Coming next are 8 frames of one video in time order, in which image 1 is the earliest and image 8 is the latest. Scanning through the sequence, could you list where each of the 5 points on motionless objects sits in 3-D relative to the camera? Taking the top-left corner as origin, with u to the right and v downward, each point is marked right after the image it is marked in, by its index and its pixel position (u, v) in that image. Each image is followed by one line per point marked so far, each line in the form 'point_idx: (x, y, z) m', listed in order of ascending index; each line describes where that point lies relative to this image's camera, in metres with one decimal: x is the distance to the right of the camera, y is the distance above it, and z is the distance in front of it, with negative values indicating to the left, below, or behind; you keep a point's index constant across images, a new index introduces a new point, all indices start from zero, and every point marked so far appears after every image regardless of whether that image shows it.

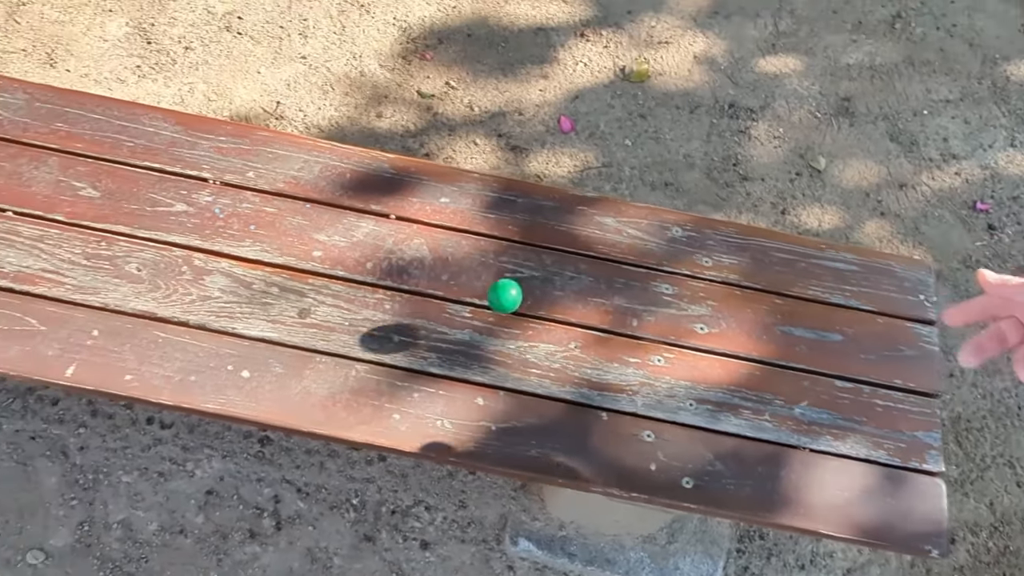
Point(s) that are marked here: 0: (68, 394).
0: (-1.5, -0.4, +2.5) m
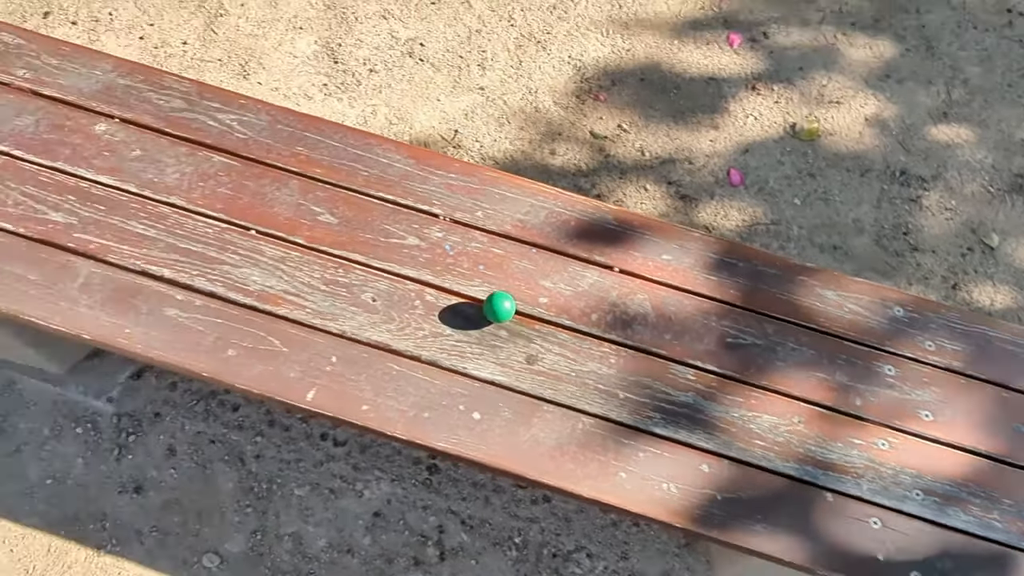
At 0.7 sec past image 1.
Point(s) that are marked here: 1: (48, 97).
0: (-0.9, -0.4, +2.6) m
1: (-1.3, +0.5, +2.1) m
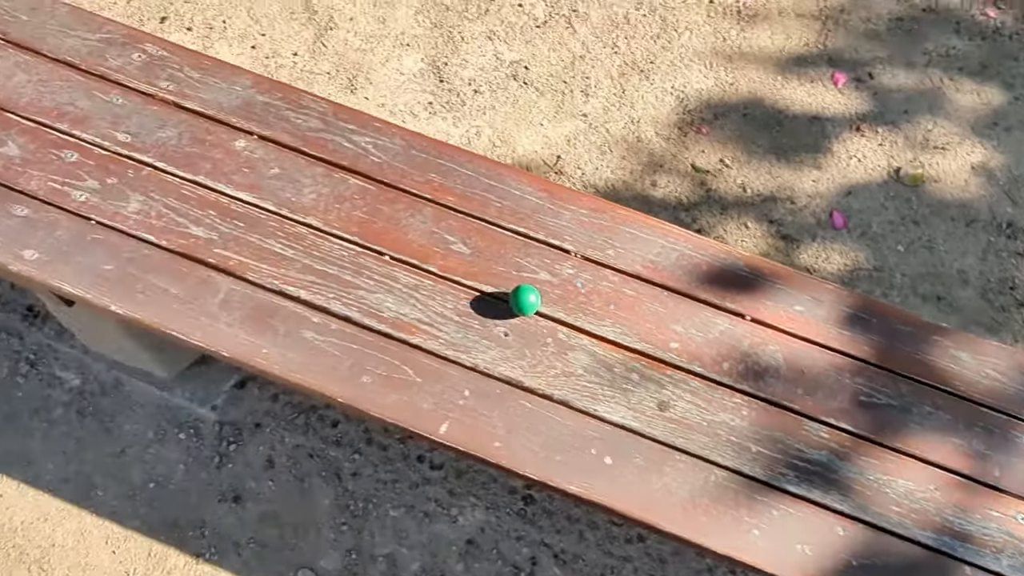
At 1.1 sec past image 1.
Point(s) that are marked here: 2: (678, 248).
0: (-0.6, -0.5, +2.6) m
1: (-0.9, +0.5, +2.1) m
2: (+0.5, +0.1, +2.1) m
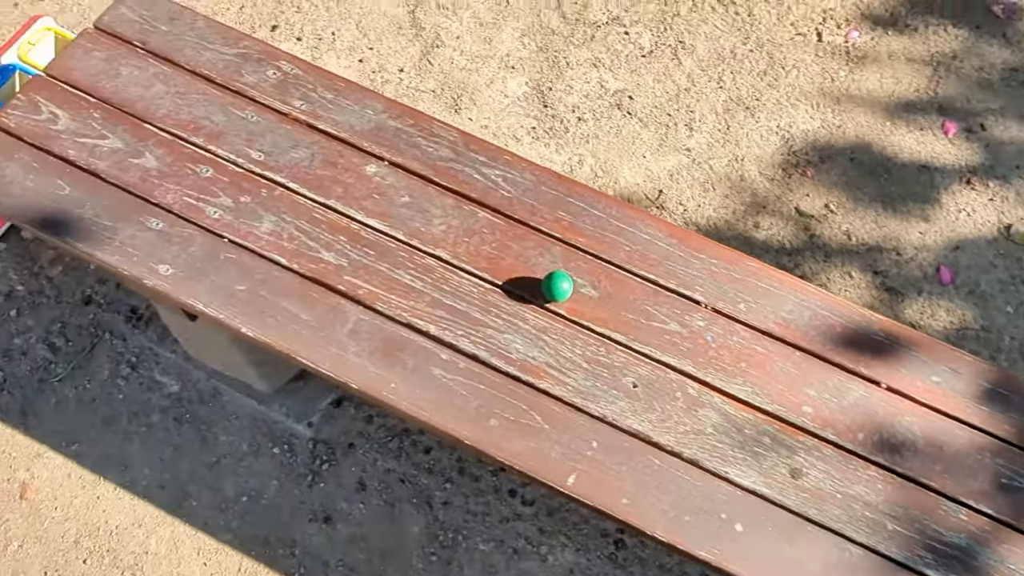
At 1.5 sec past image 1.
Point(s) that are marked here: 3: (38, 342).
0: (-0.3, -0.5, +2.6) m
1: (-0.5, +0.4, +2.1) m
2: (+0.8, -0.1, +2.0) m
3: (-1.6, -0.2, +2.6) m
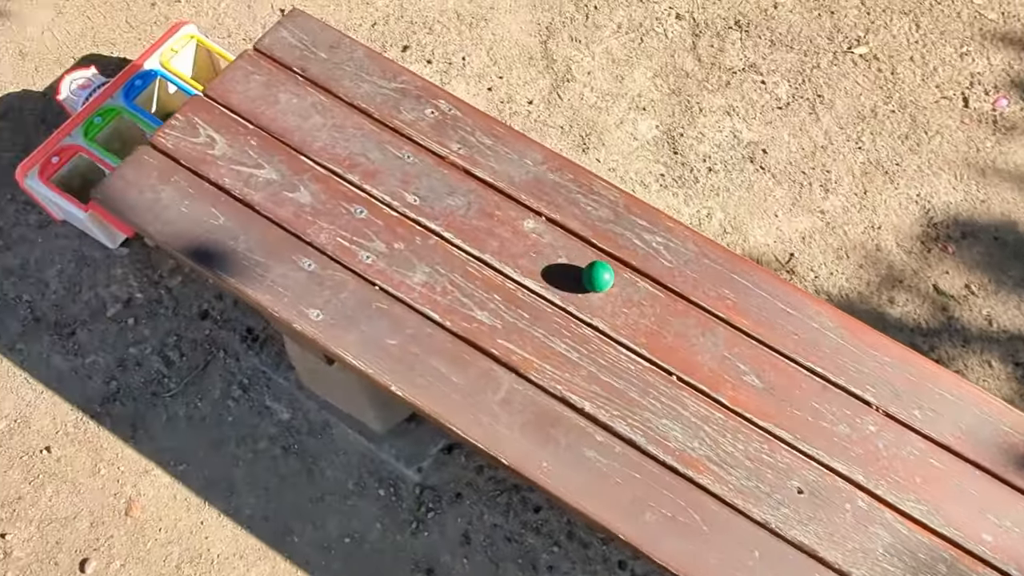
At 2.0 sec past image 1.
0: (+0.1, -0.7, +2.4) m
1: (-0.1, +0.3, +2.0) m
2: (+1.2, -0.3, +1.8) m
3: (-1.2, -0.2, +2.5) m
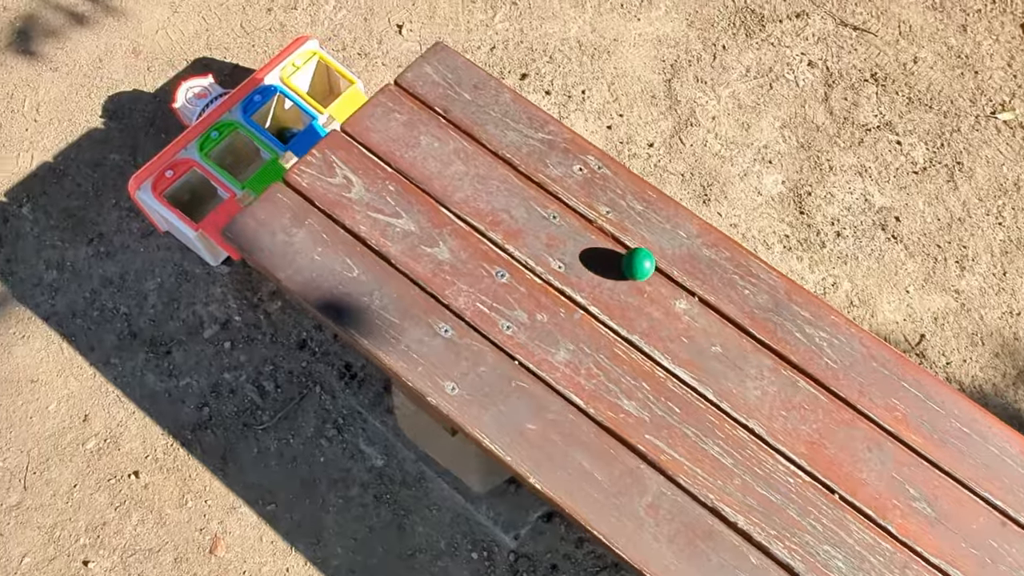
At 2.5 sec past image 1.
0: (+0.4, -0.9, +2.3) m
1: (+0.3, +0.1, +1.9) m
2: (+1.5, -0.6, +1.6) m
3: (-0.9, -0.3, +2.4) m
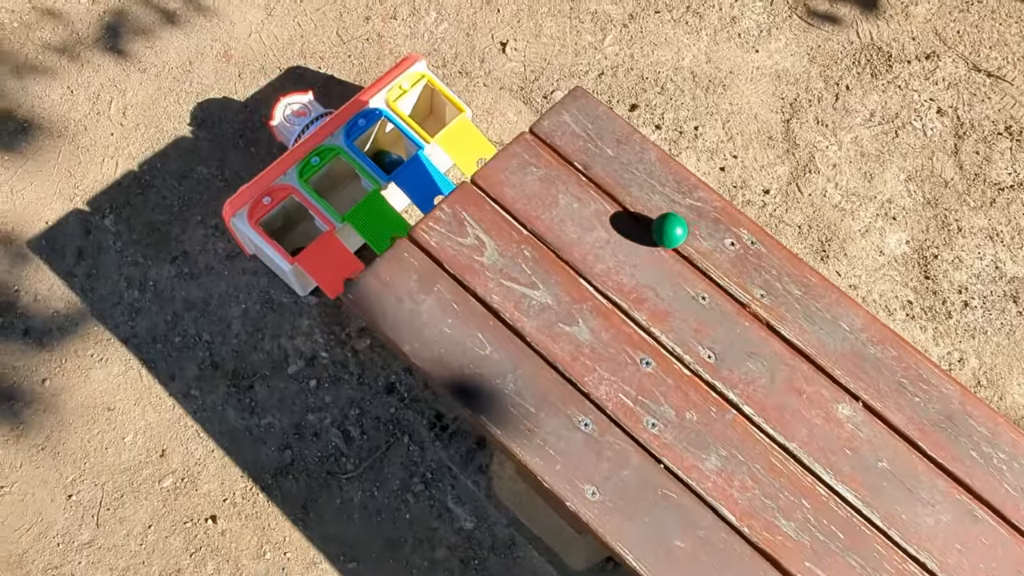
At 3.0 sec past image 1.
0: (+0.7, -1.1, +2.1) m
1: (+0.6, -0.1, +1.7) m
2: (+1.8, -1.0, +1.4) m
3: (-0.6, -0.4, +2.3) m
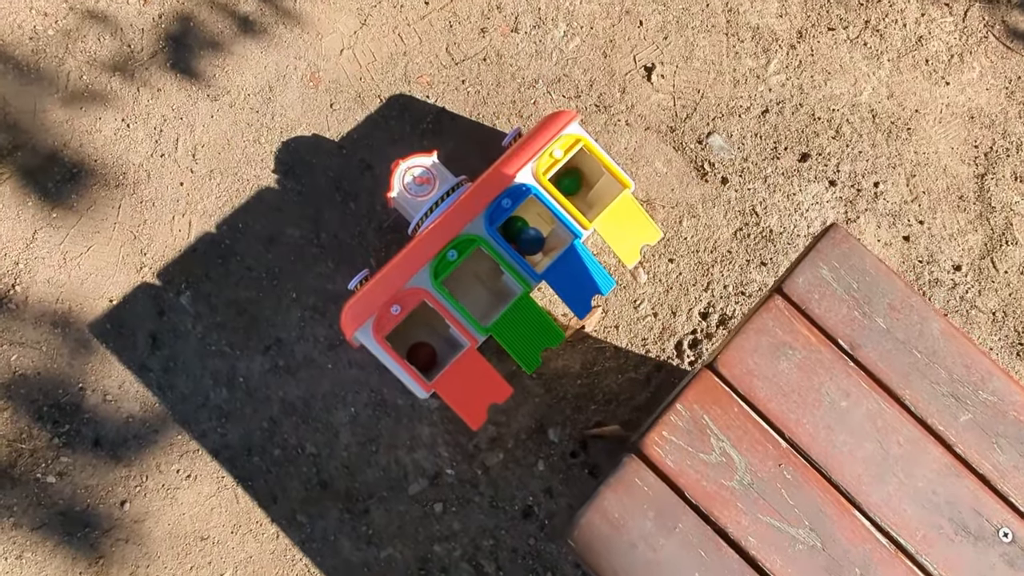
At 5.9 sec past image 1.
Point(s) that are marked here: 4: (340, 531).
0: (+1.1, -1.5, +1.9) m
1: (+1.1, -0.5, +1.3) m
2: (+2.2, -1.4, +1.2) m
3: (-0.1, -0.7, +2.0) m
4: (-0.5, -0.6, +2.0) m
